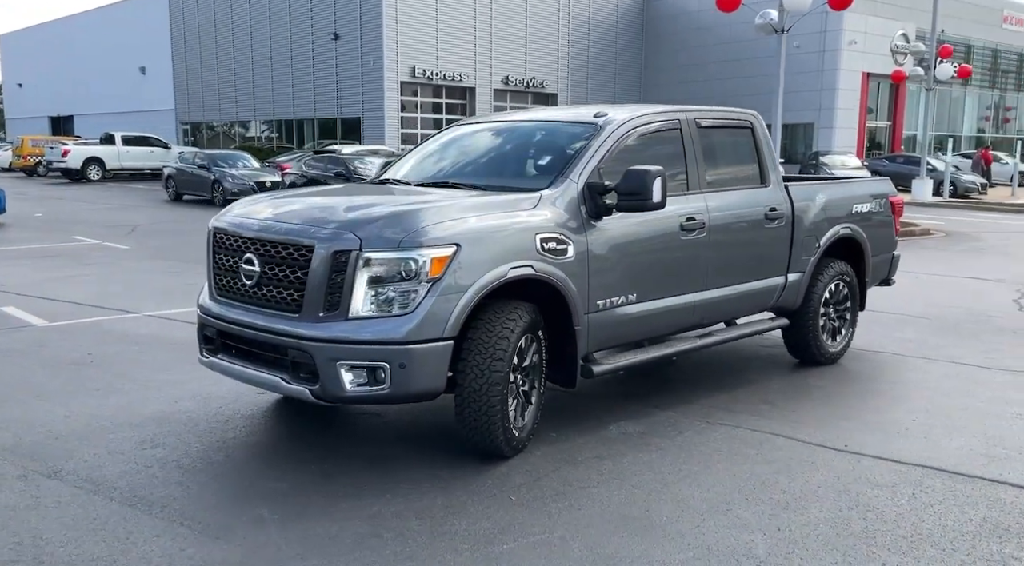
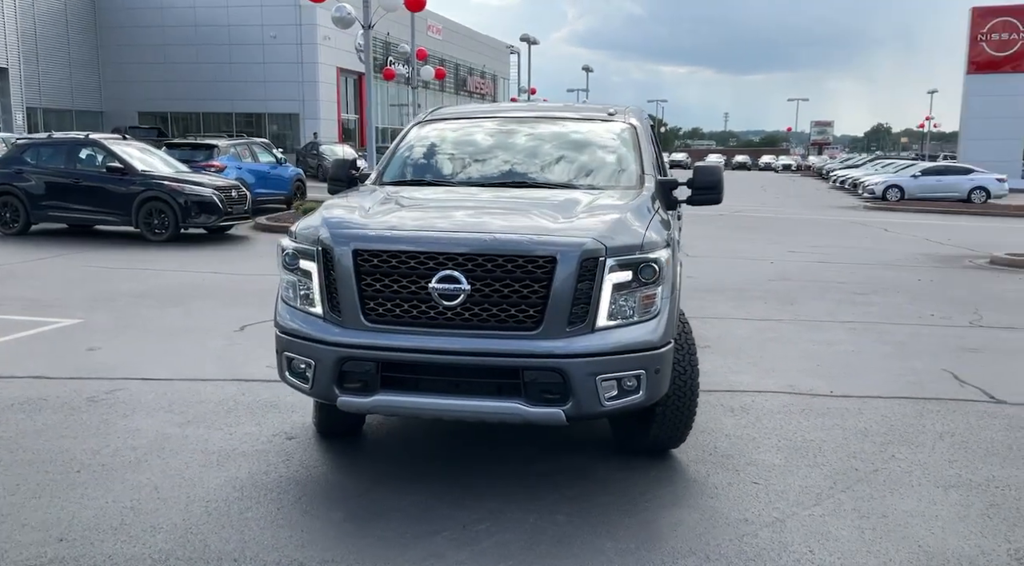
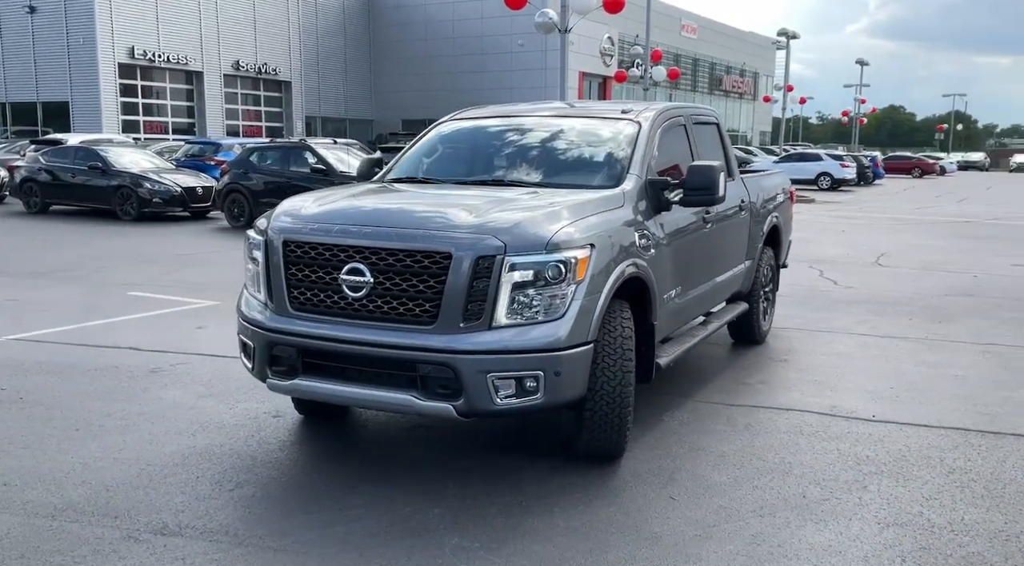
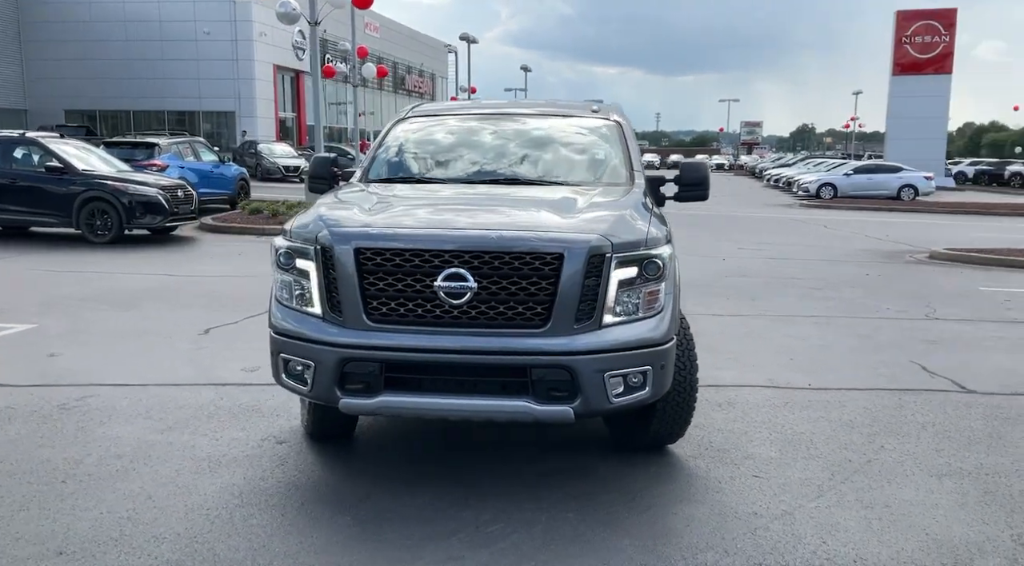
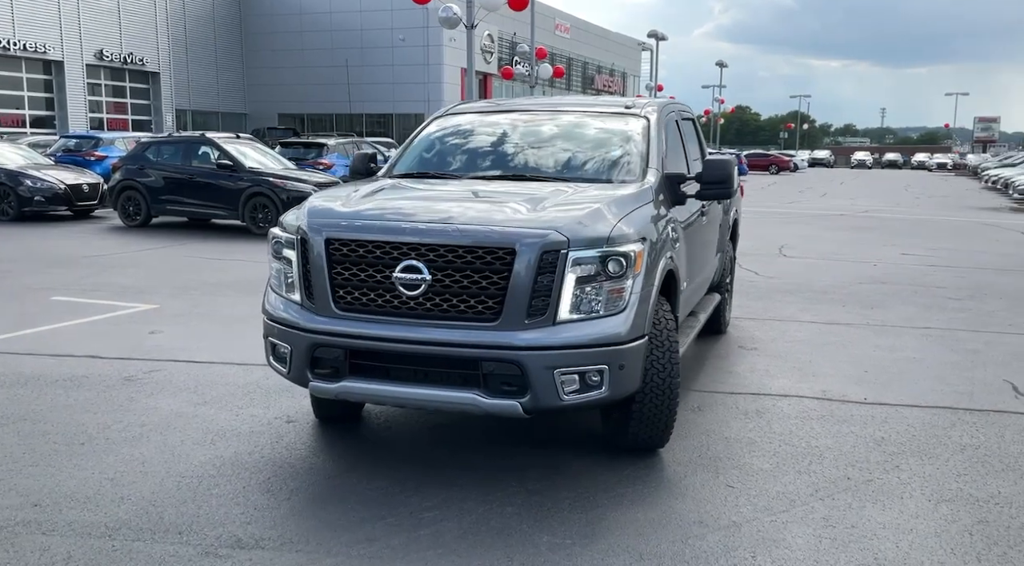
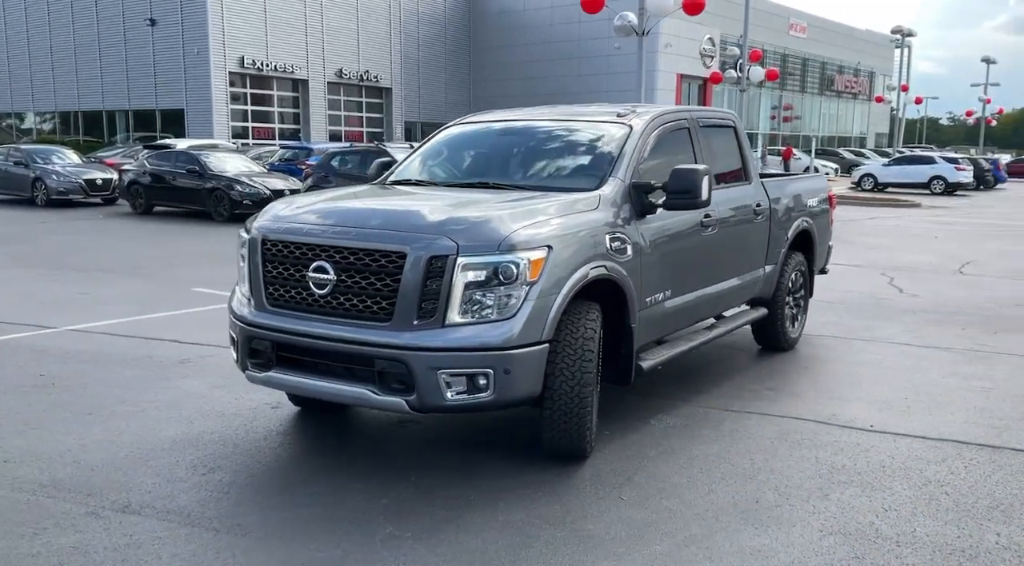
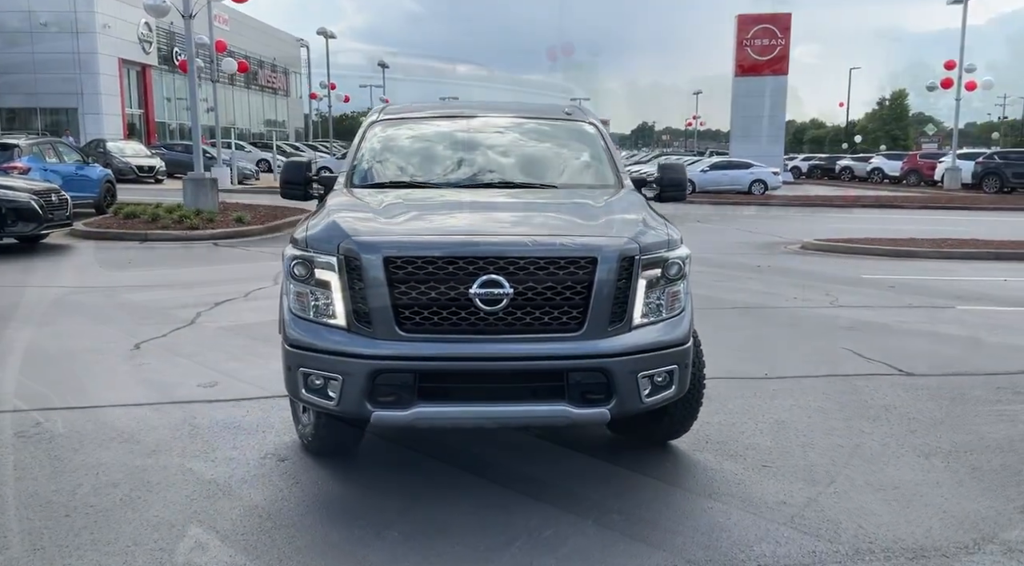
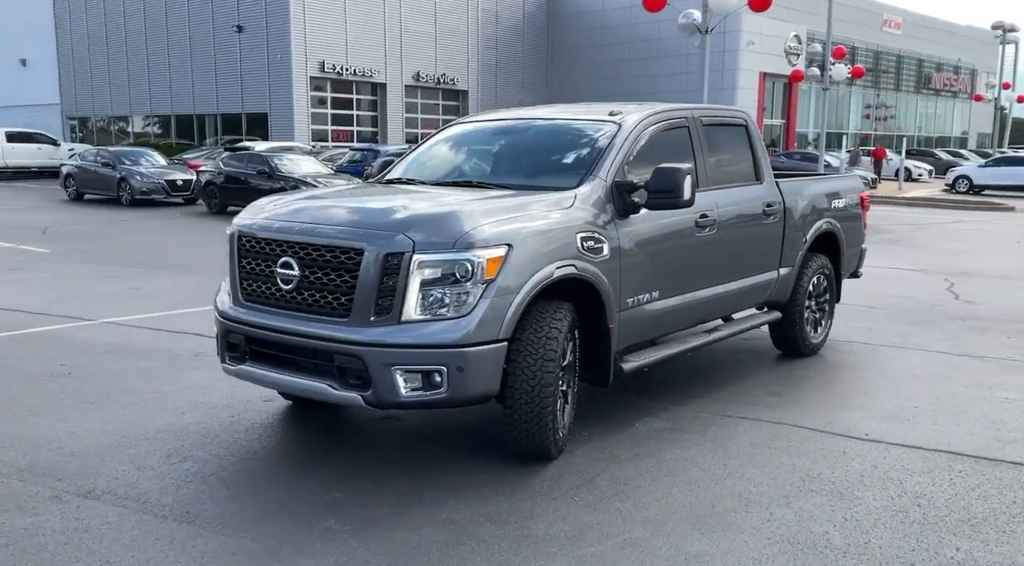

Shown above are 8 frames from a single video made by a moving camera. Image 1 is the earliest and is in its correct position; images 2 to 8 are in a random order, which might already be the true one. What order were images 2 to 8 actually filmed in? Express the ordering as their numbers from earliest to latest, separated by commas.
8, 6, 3, 5, 2, 4, 7
